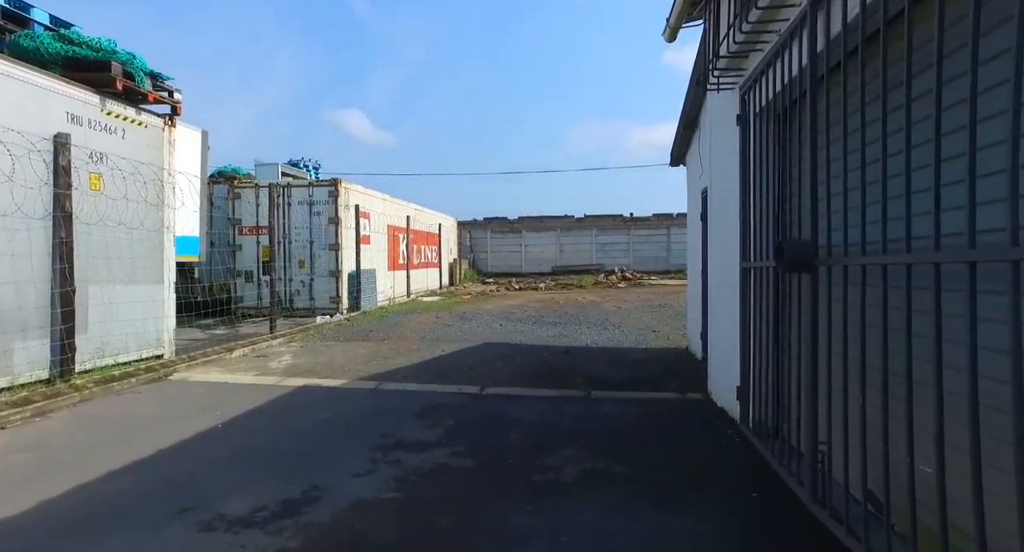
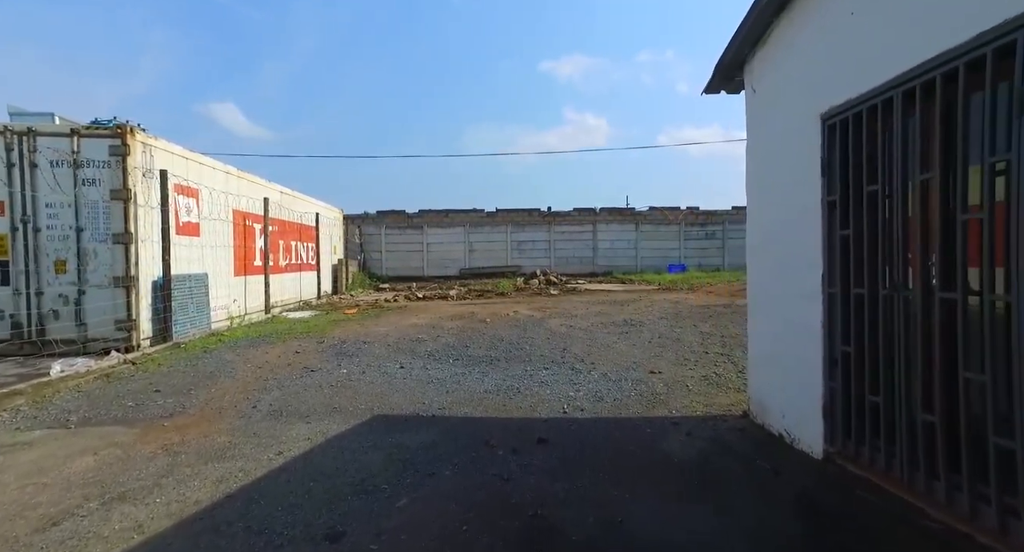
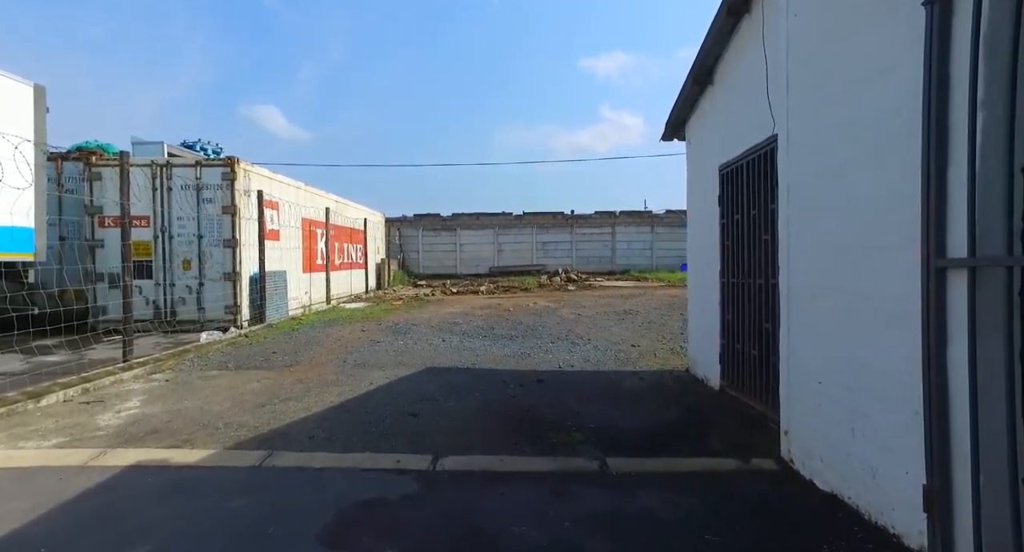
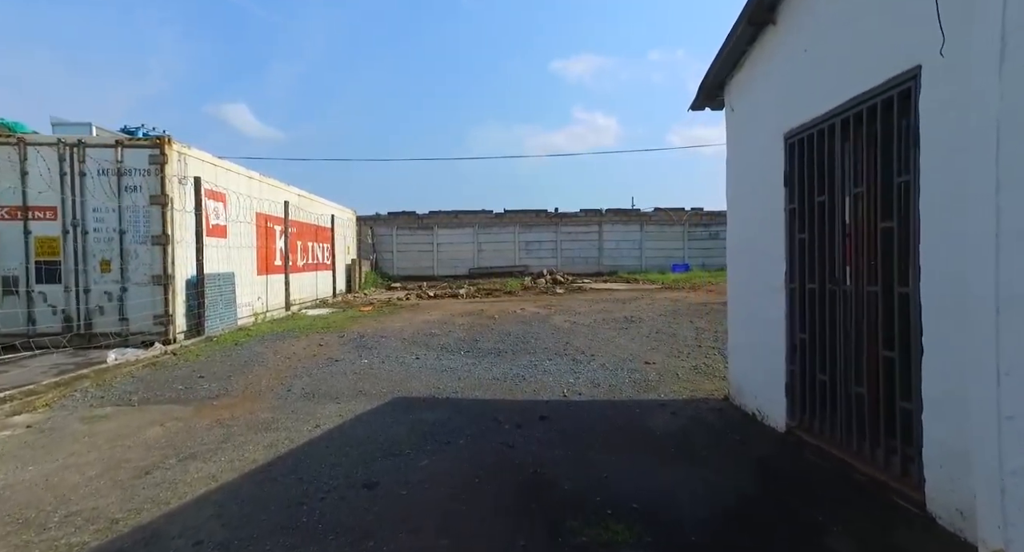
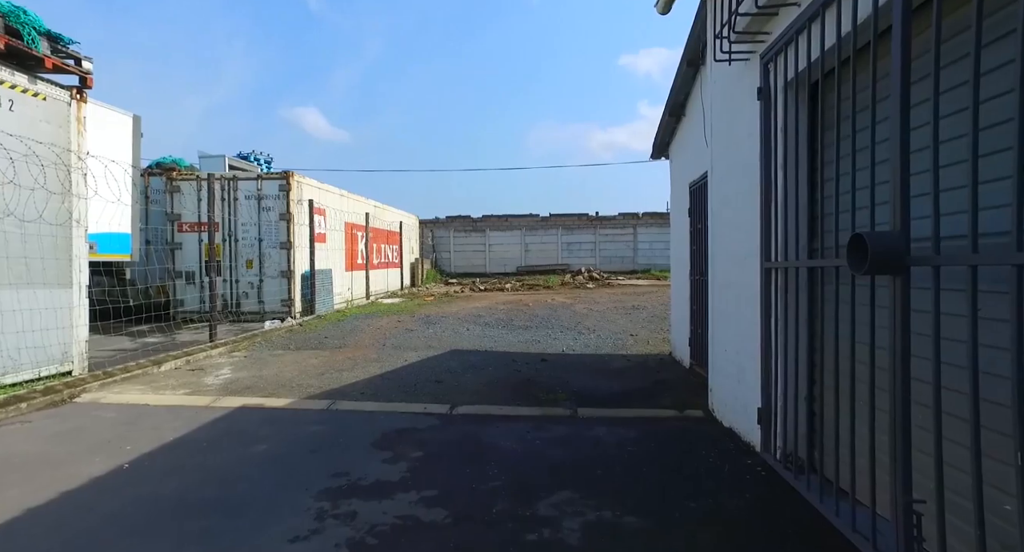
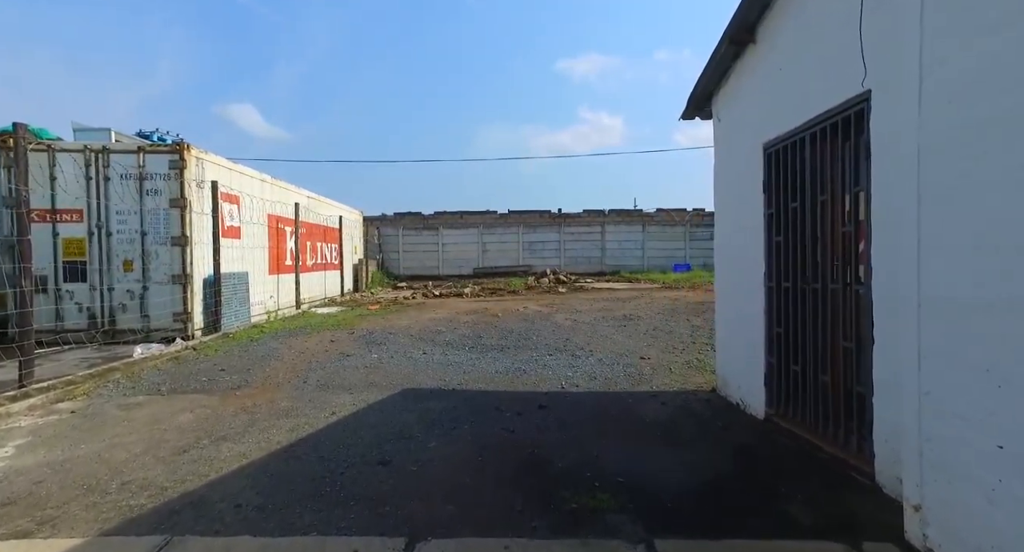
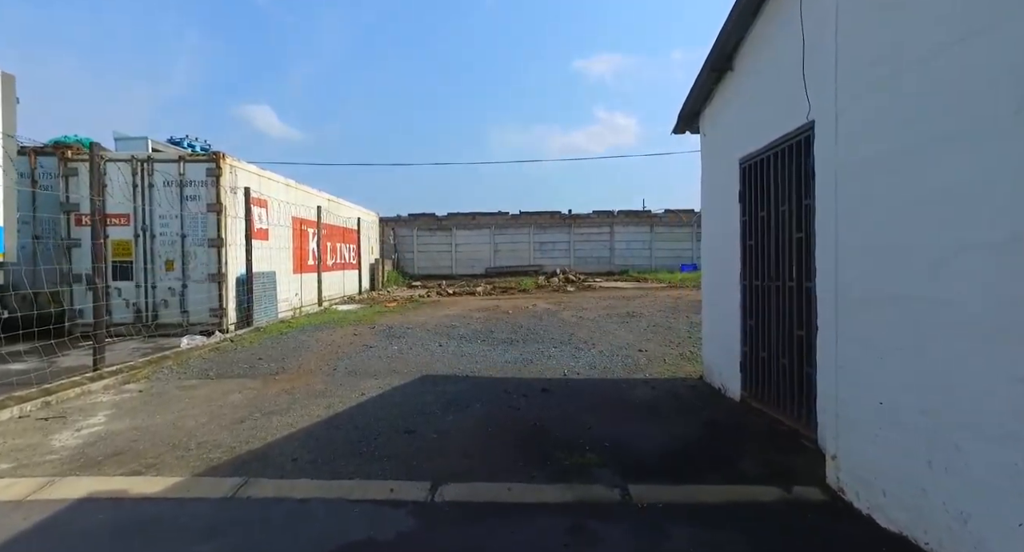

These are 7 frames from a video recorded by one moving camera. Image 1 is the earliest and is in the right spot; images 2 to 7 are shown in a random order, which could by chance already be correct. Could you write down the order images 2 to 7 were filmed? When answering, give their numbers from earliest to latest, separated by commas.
5, 3, 7, 6, 4, 2
